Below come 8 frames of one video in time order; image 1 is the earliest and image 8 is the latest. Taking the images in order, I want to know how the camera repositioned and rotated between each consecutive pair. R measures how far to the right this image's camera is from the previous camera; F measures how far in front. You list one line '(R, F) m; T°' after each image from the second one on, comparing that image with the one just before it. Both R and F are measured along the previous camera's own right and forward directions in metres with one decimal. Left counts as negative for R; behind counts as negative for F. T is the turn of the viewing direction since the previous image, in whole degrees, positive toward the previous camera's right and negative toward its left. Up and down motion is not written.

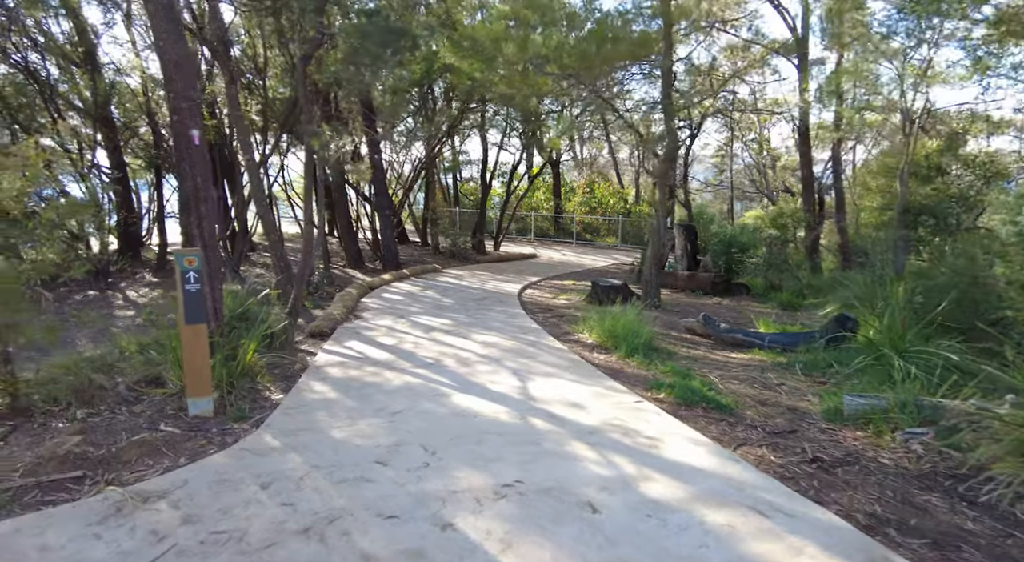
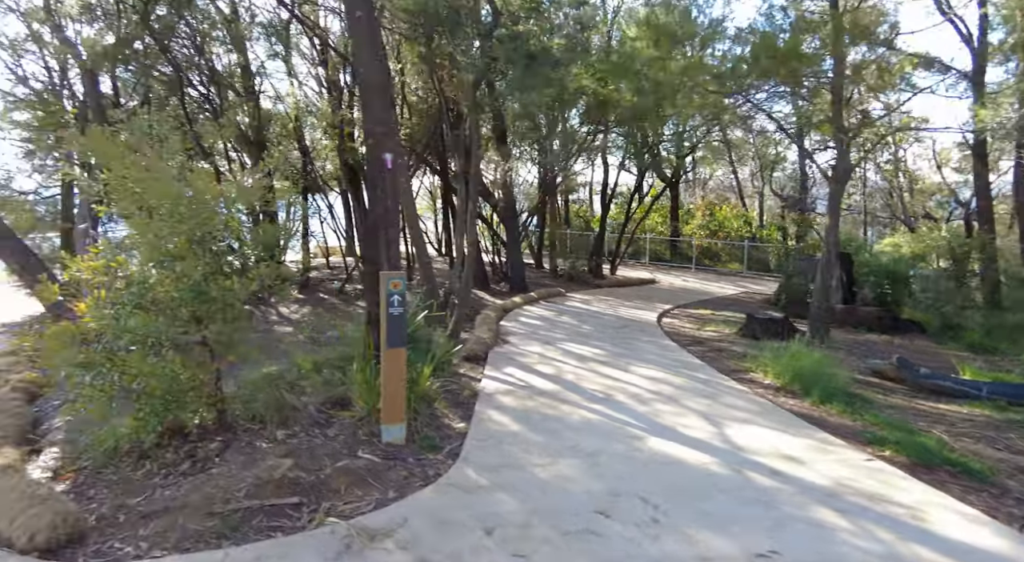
(-0.8, +0.2) m; -8°
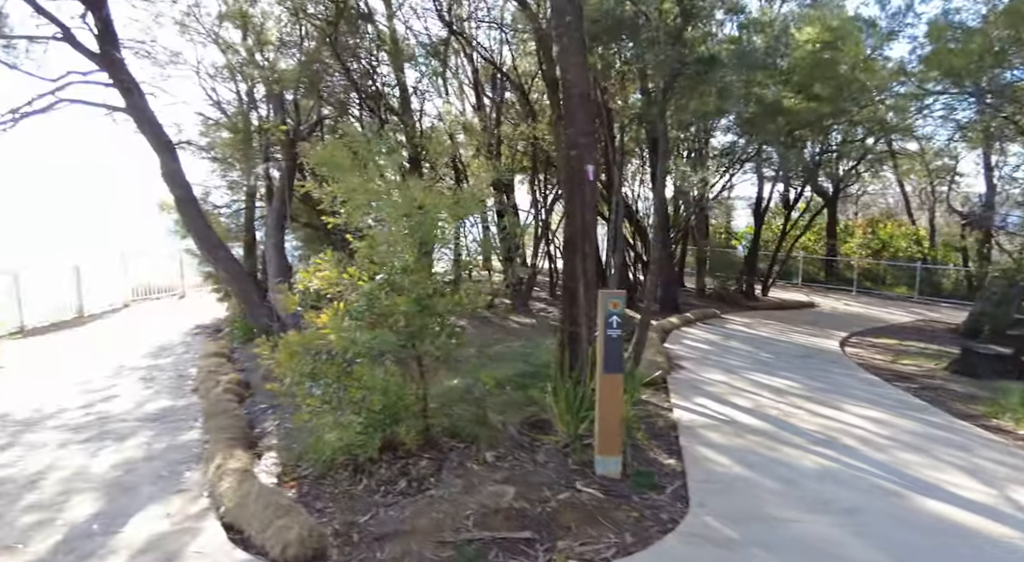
(-0.7, +0.2) m; -10°
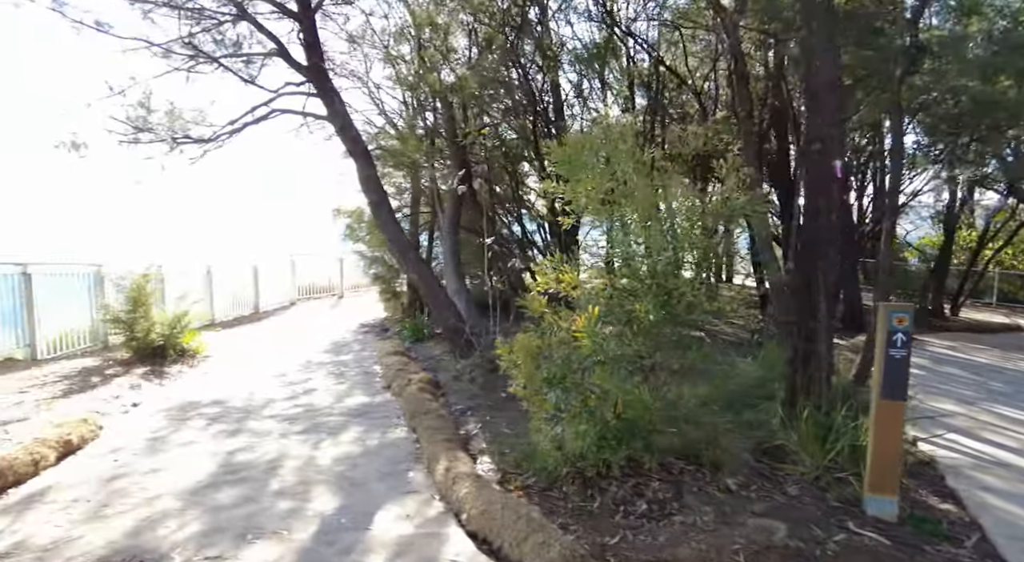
(-0.8, +0.2) m; -10°
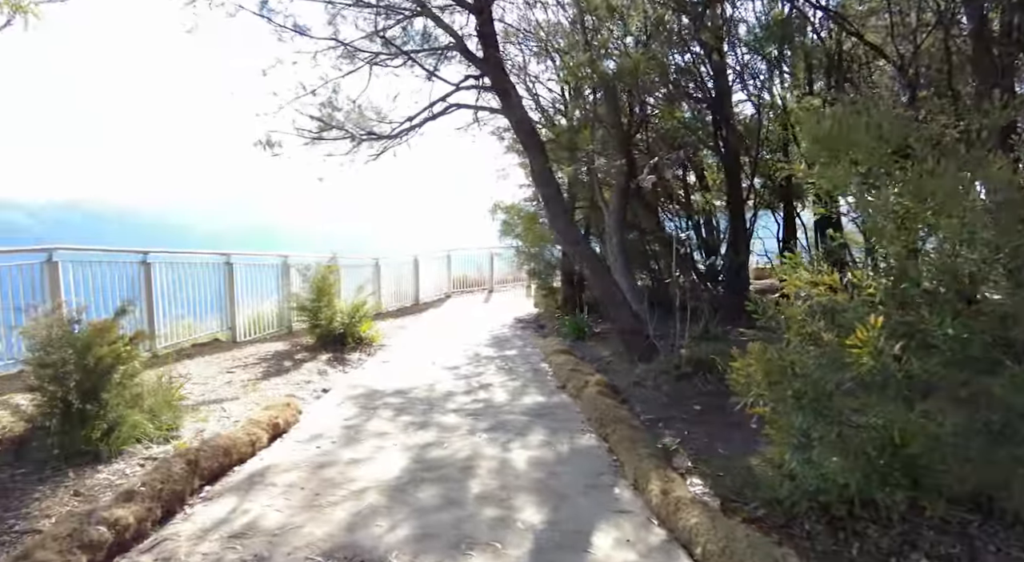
(-0.6, +0.2) m; -12°
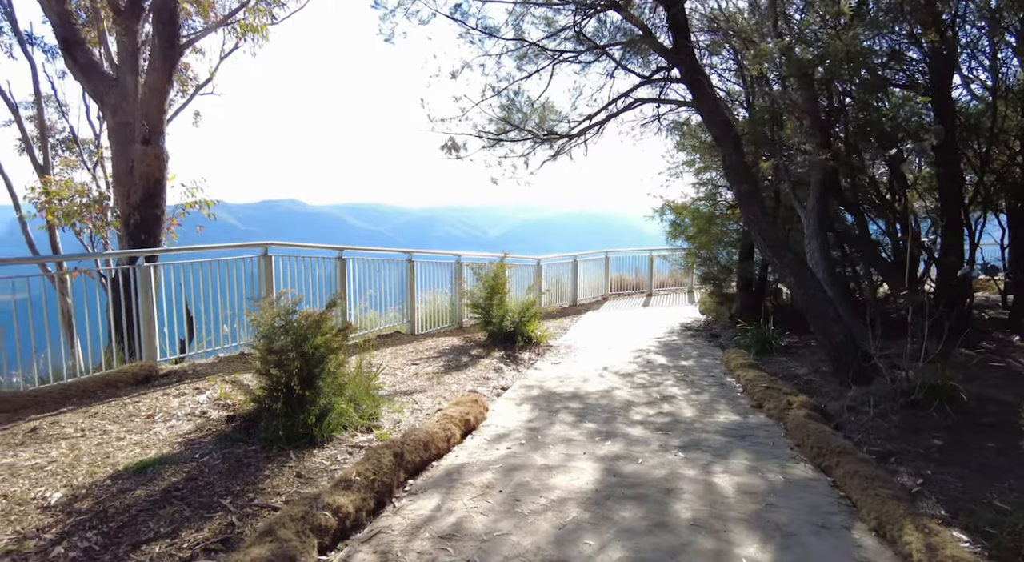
(-0.5, +0.1) m; -13°
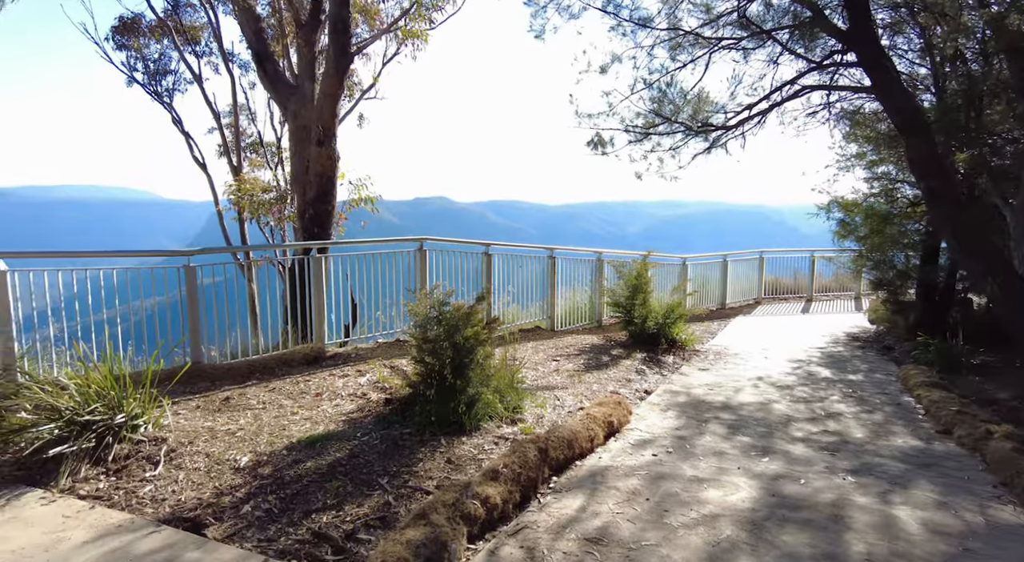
(-0.2, 0.0) m; -13°
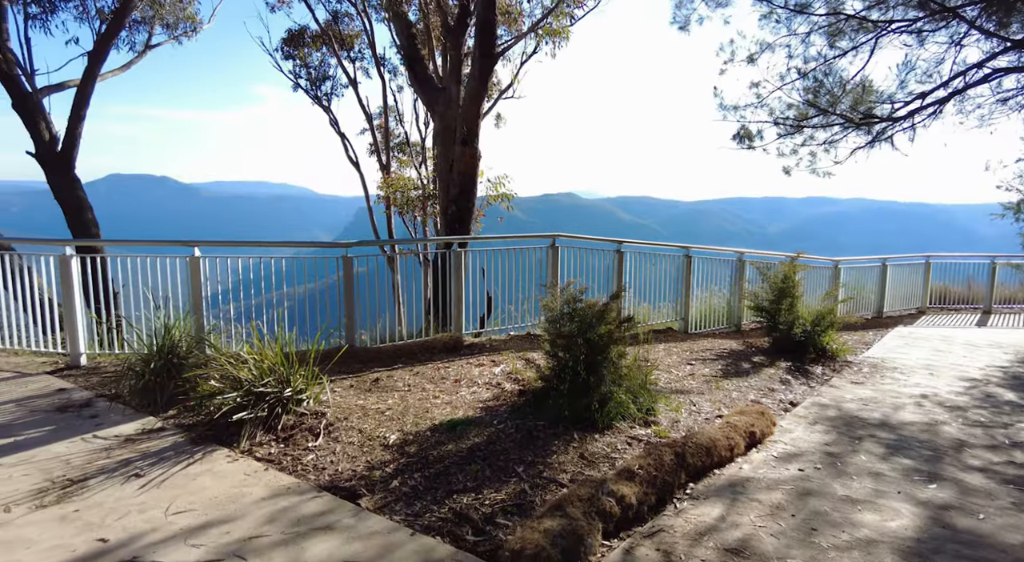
(-0.2, -0.1) m; -11°
